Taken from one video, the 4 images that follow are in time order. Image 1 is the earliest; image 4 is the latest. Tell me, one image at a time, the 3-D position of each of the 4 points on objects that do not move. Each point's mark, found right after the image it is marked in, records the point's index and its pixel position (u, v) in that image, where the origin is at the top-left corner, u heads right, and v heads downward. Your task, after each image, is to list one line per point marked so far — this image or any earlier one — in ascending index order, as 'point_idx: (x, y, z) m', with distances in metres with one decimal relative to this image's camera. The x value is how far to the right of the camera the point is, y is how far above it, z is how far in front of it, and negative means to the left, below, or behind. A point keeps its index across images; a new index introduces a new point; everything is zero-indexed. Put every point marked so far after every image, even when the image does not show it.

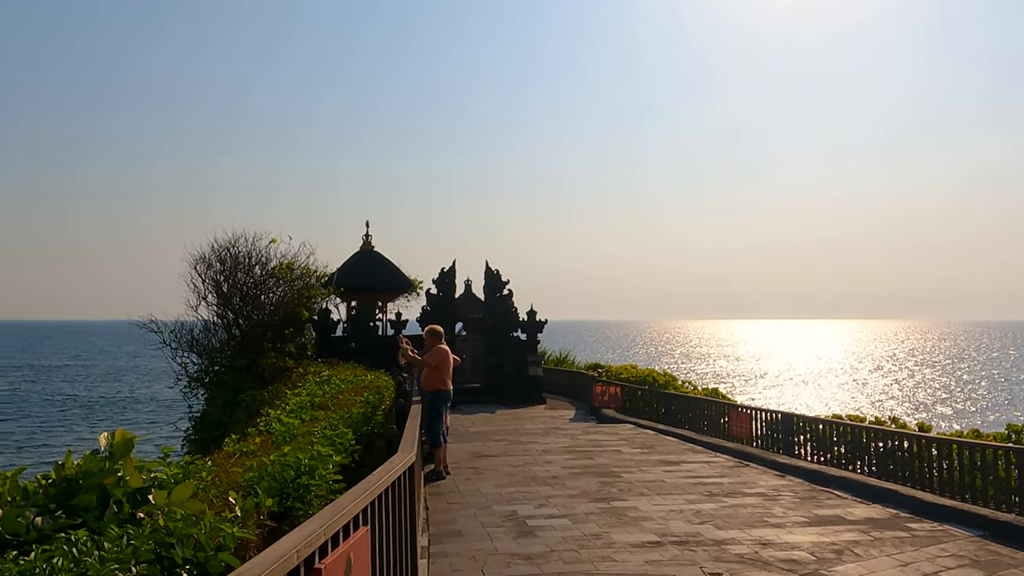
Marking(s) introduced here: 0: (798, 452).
0: (+5.7, -3.3, +15.2) m
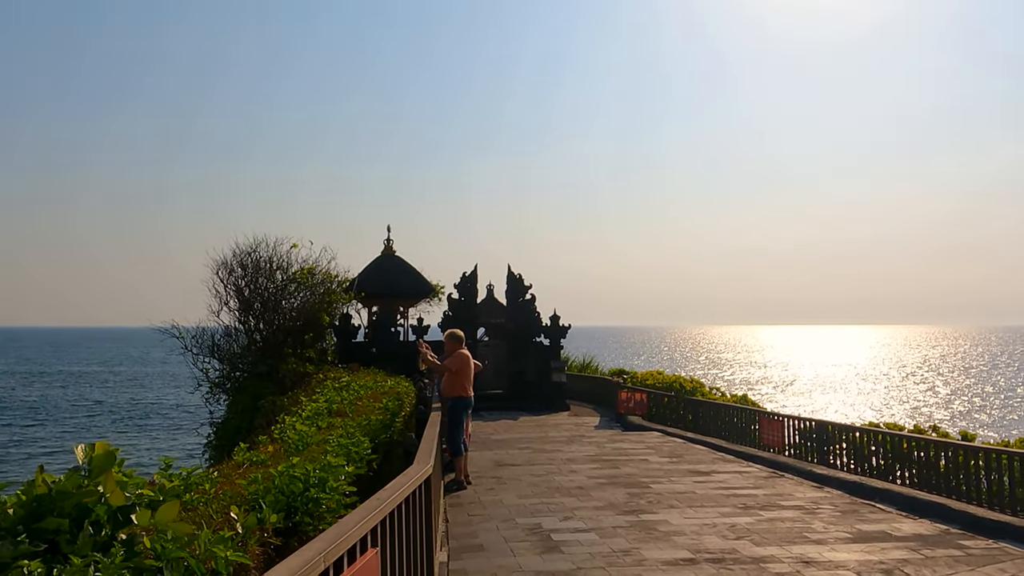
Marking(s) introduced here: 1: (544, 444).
0: (+6.2, -3.4, +14.6) m
1: (+0.6, -3.0, +14.7) m
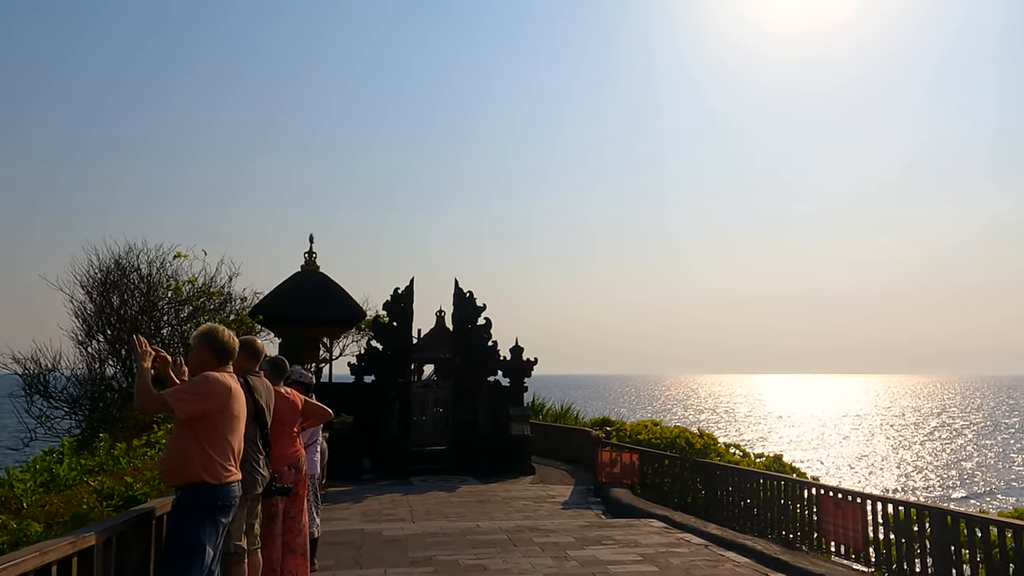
0: (+5.0, -3.3, +8.5) m
1: (-0.5, -2.9, +8.4) m
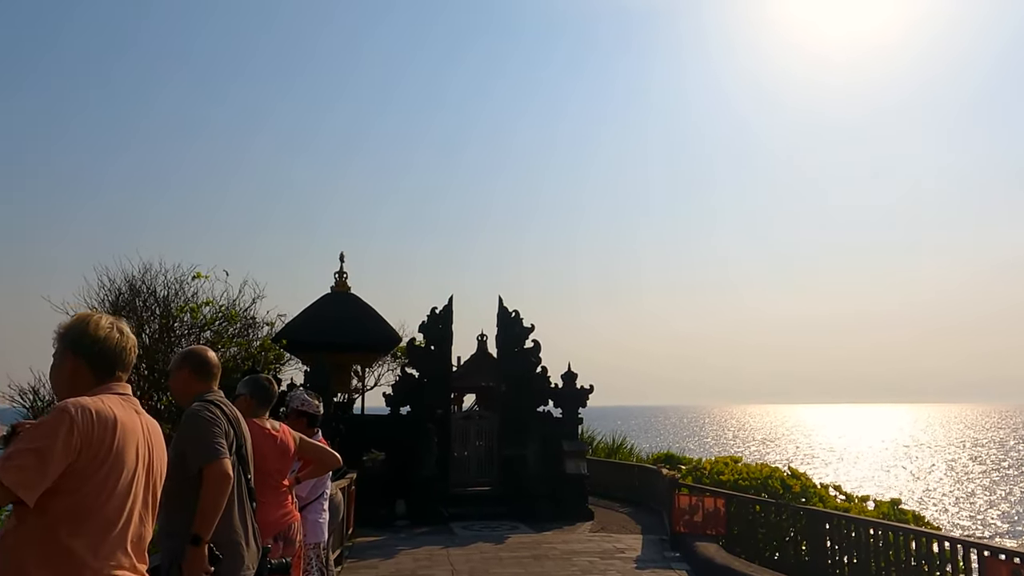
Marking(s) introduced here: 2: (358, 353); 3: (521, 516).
0: (+5.7, -3.2, +5.9) m
1: (+0.1, -2.9, +6.2) m
2: (-3.9, -1.7, +19.5) m
3: (+0.2, -4.8, +16.1) m
